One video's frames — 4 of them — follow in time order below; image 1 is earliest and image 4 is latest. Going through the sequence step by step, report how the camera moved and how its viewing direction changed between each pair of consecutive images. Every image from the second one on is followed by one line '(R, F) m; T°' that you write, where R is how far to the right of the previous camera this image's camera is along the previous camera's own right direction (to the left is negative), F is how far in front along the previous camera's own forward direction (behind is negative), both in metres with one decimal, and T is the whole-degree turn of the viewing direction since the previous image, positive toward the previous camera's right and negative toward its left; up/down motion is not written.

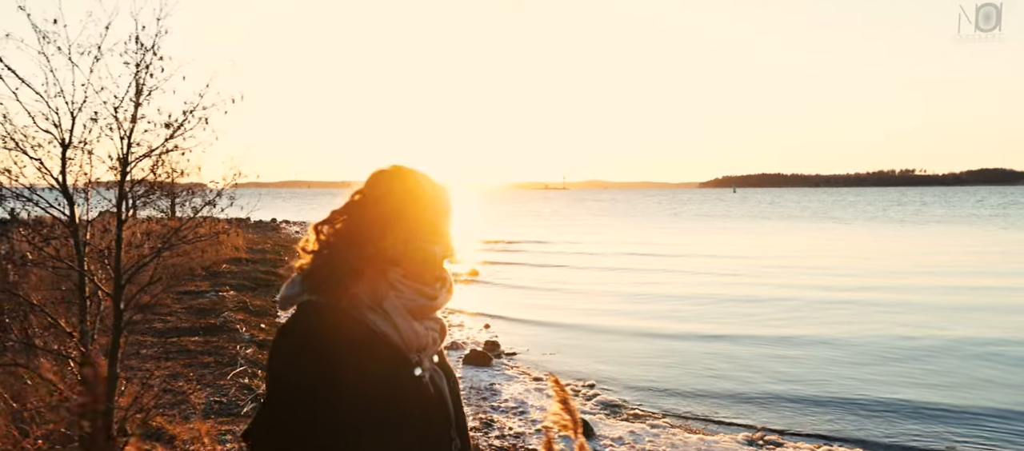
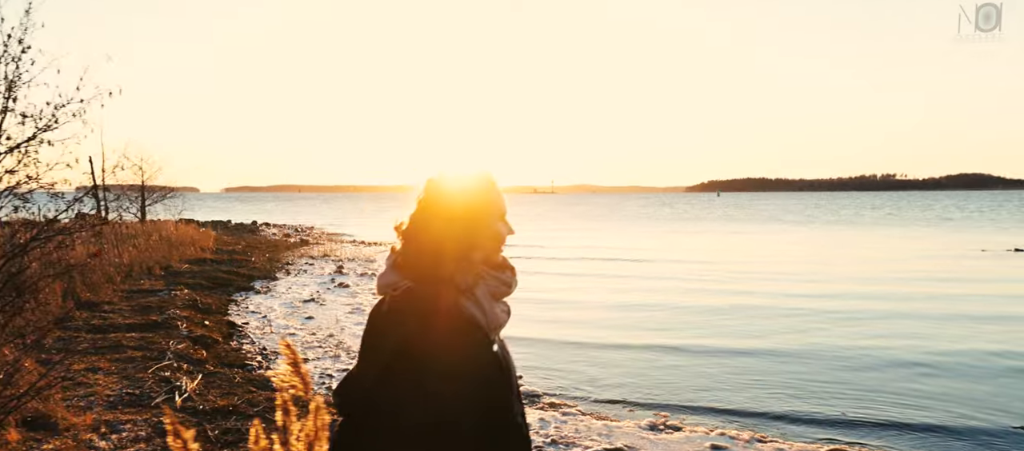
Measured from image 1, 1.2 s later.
(+0.6, -0.2) m; +2°
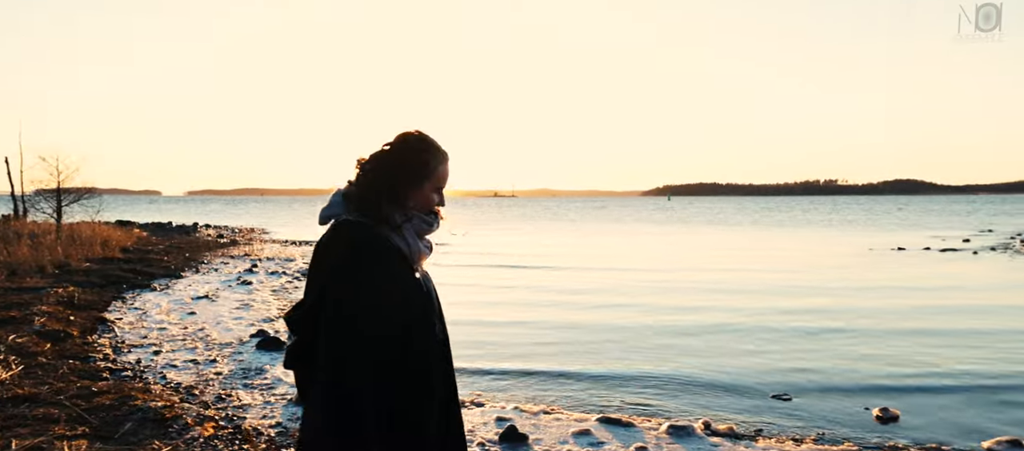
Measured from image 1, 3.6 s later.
(+1.0, -0.2) m; +6°
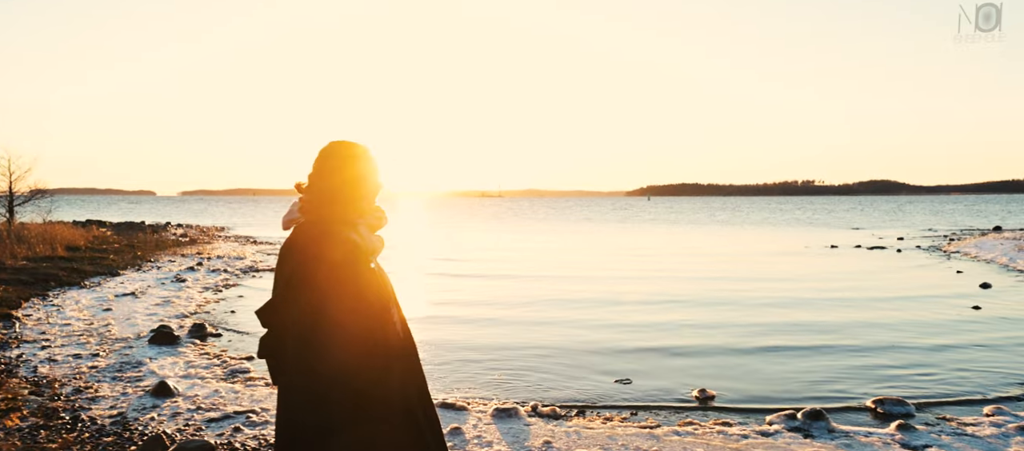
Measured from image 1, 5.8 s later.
(+0.9, 0.0) m; +3°
